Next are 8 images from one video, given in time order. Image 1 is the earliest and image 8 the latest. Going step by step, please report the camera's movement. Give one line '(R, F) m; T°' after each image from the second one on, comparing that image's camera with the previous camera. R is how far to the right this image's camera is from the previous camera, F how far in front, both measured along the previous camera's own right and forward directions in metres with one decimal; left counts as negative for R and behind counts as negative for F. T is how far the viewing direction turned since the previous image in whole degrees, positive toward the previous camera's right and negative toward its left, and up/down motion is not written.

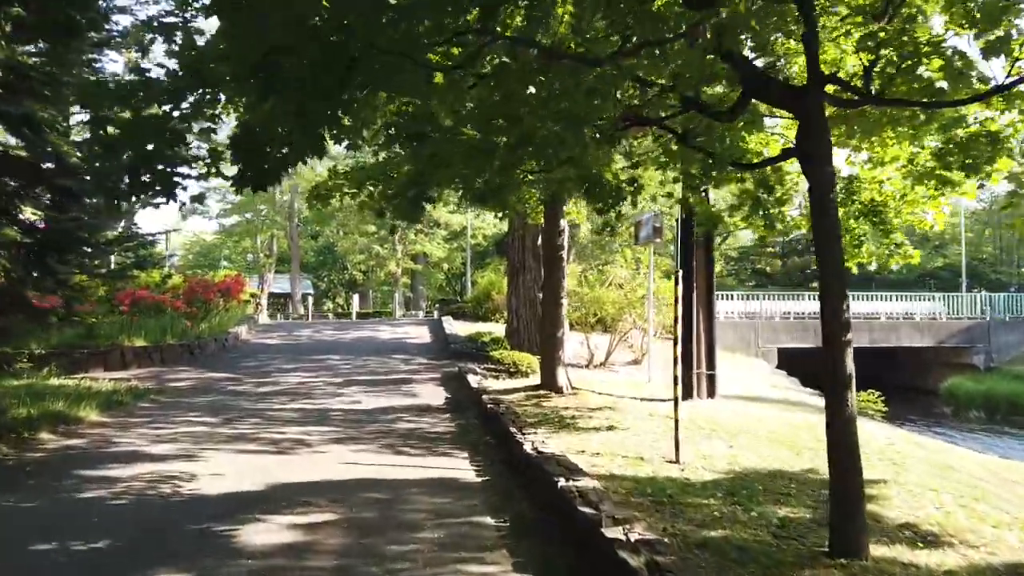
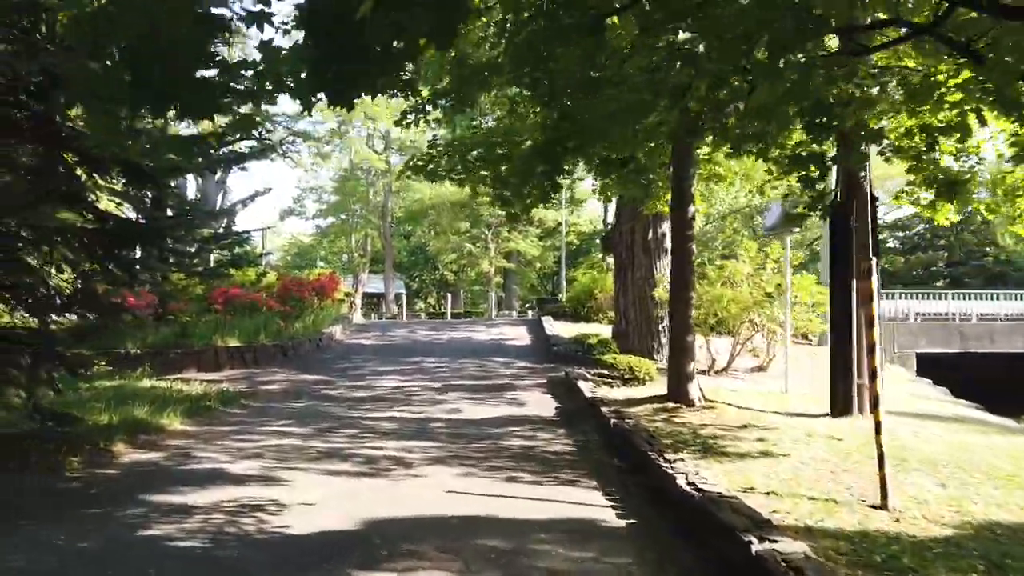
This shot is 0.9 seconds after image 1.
(-0.4, +1.3) m; -7°
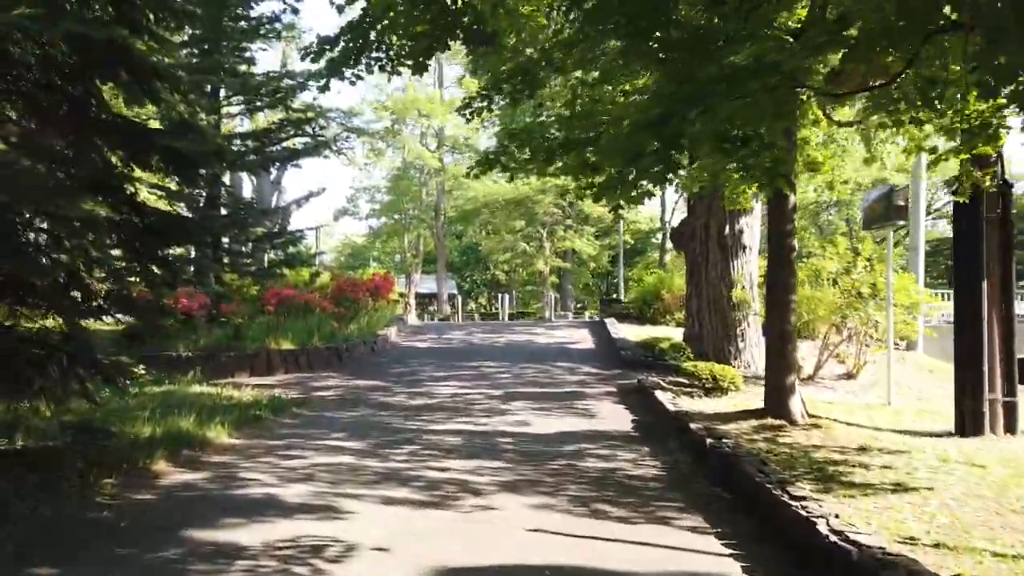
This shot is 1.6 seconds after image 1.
(-0.3, +0.9) m; -4°
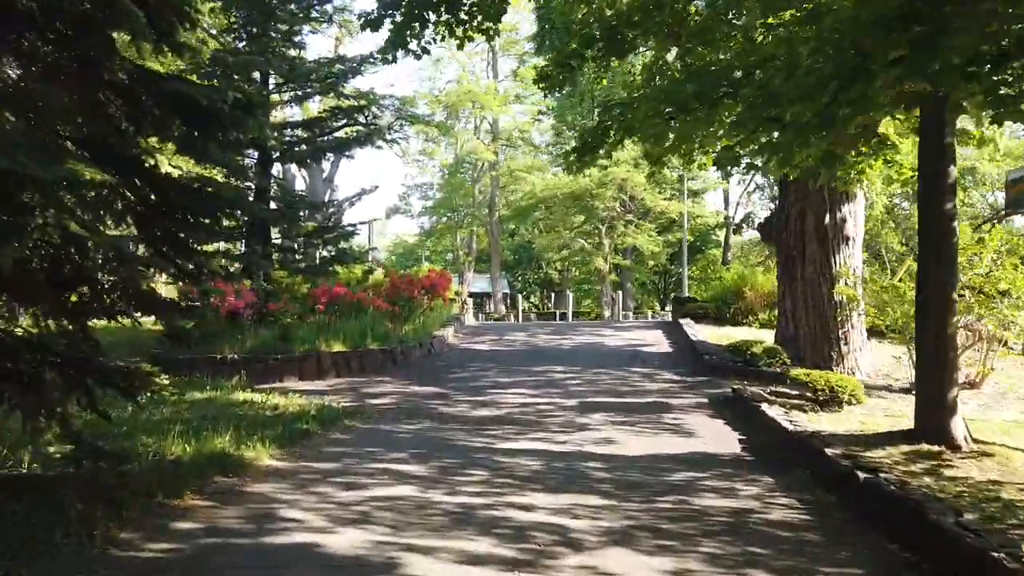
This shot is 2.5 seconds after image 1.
(-0.4, +1.3) m; -4°
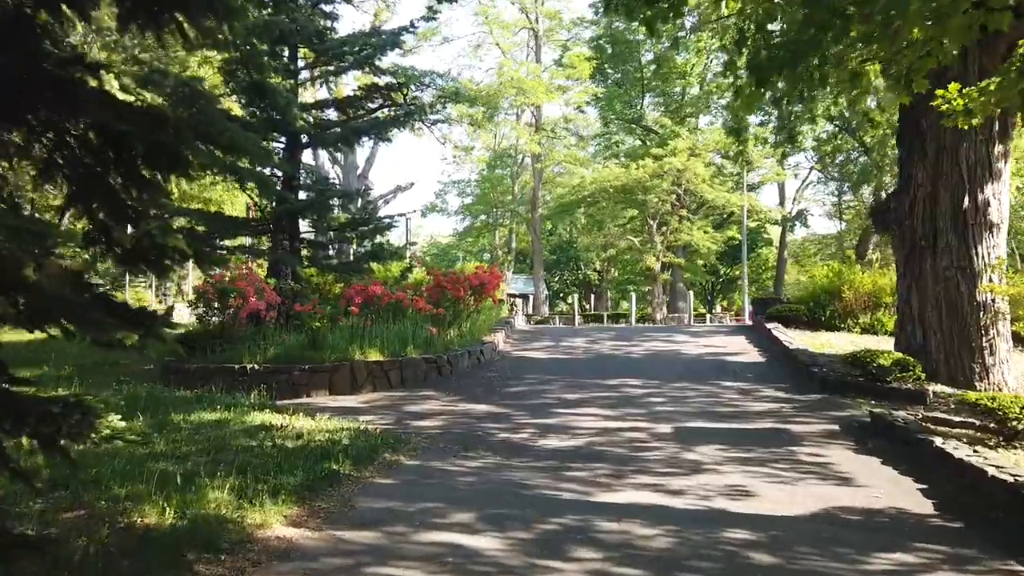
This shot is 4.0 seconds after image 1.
(-0.5, +2.0) m; -3°
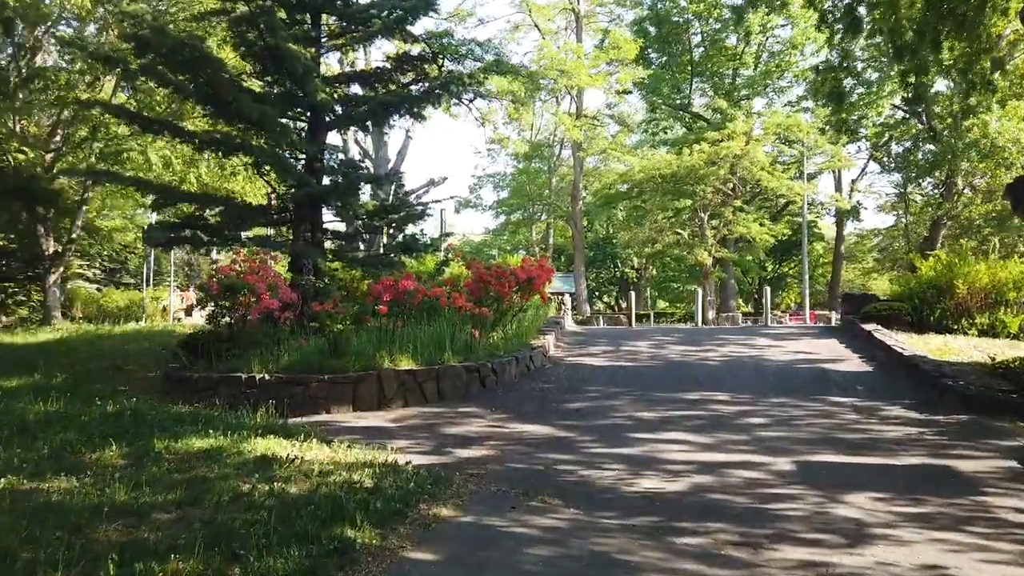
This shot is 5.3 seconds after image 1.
(-0.3, +1.9) m; -2°
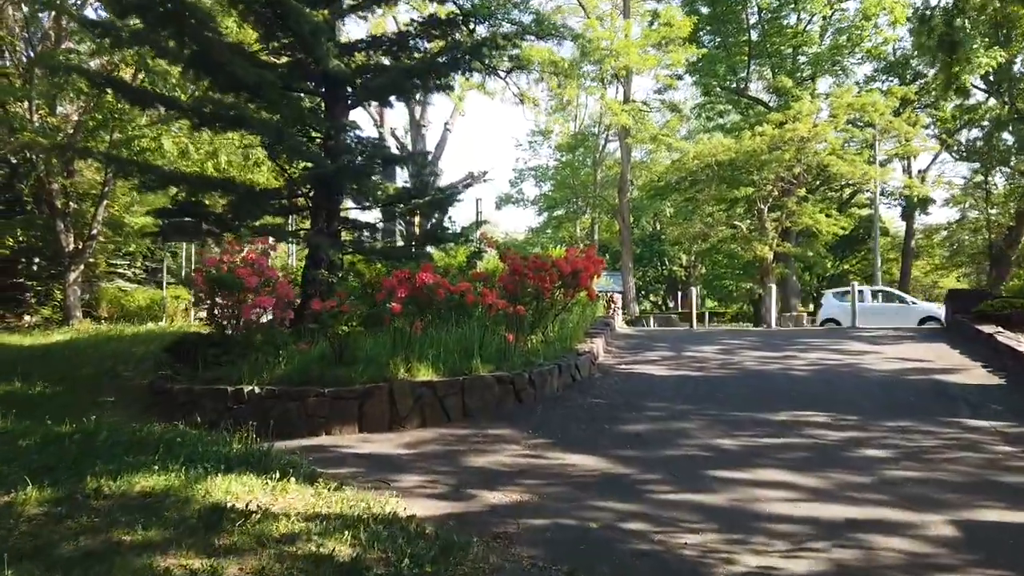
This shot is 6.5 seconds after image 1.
(0.0, +1.7) m; -3°
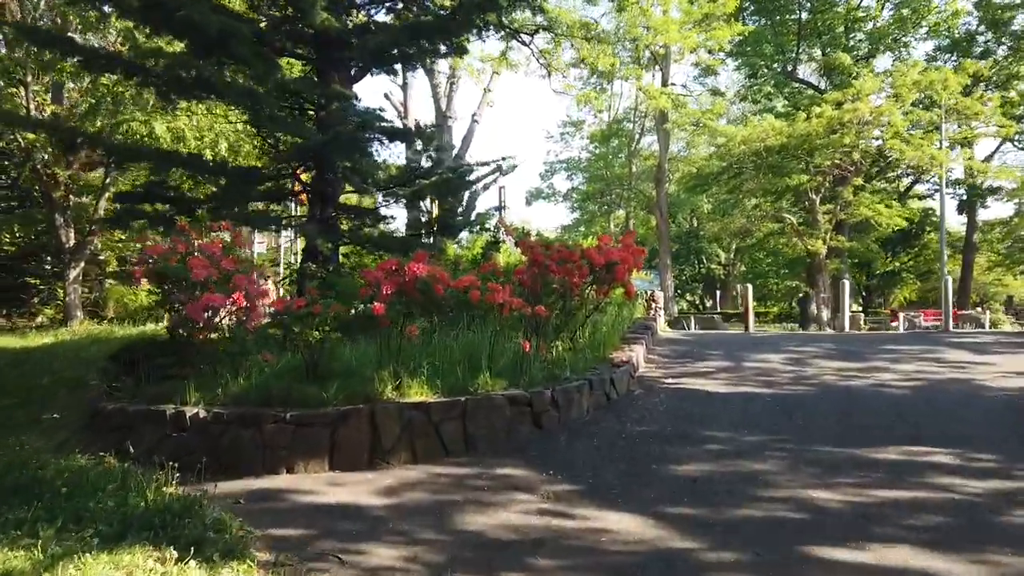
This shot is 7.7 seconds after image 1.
(+0.1, +1.7) m; -3°
